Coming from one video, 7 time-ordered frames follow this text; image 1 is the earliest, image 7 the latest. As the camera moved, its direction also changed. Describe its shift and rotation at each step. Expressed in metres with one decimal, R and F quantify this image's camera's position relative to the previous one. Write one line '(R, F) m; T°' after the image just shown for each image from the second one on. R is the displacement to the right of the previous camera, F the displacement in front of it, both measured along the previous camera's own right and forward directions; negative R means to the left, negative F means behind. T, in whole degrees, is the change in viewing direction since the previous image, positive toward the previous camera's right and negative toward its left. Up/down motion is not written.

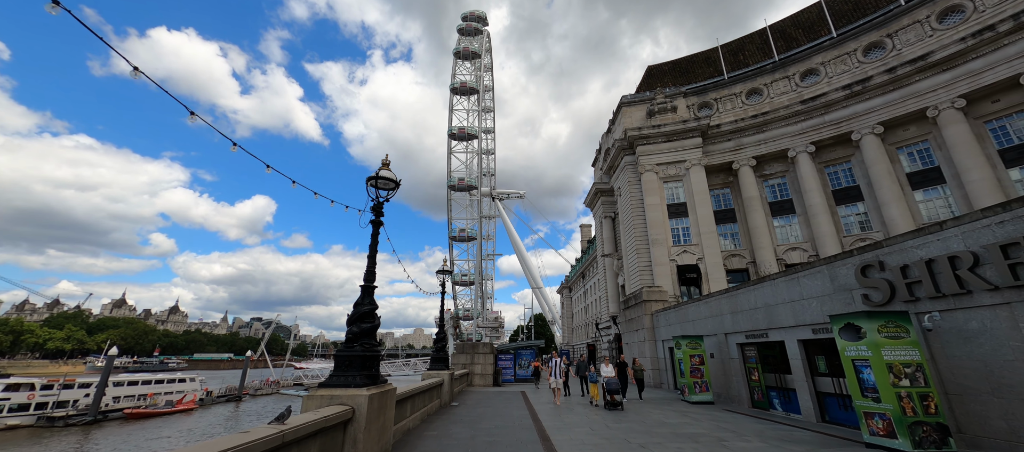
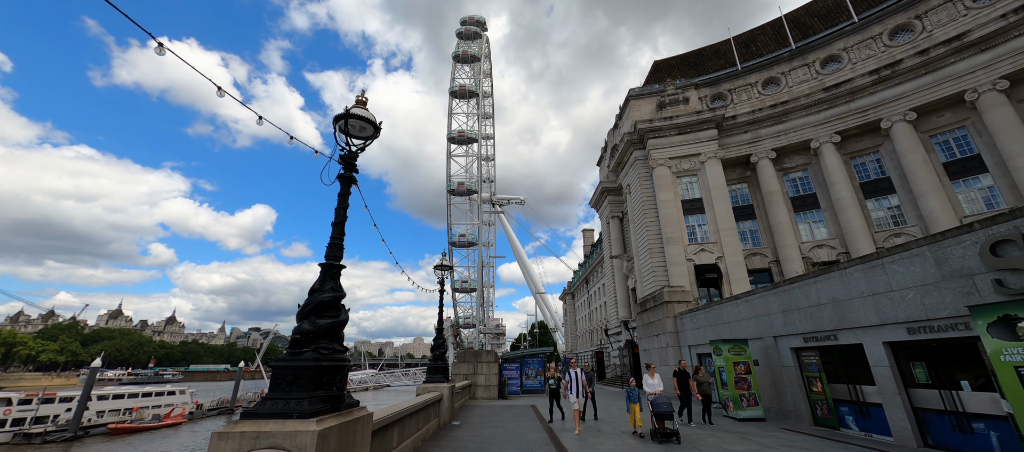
(-0.3, +2.0) m; 0°
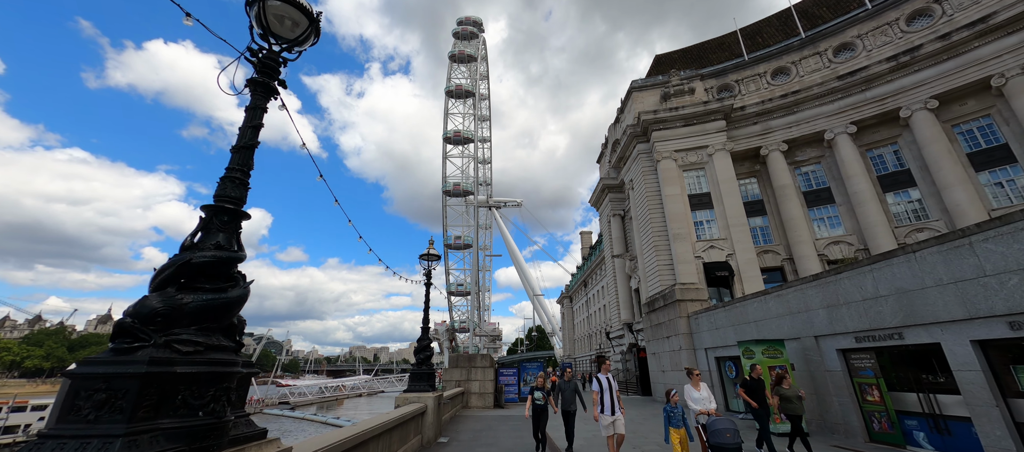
(0.0, +1.7) m; 0°
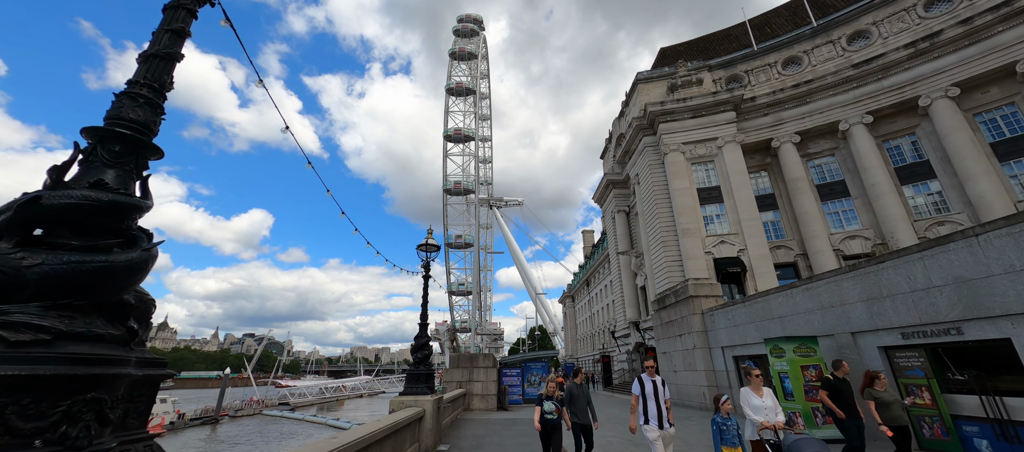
(-0.1, +0.9) m; 0°
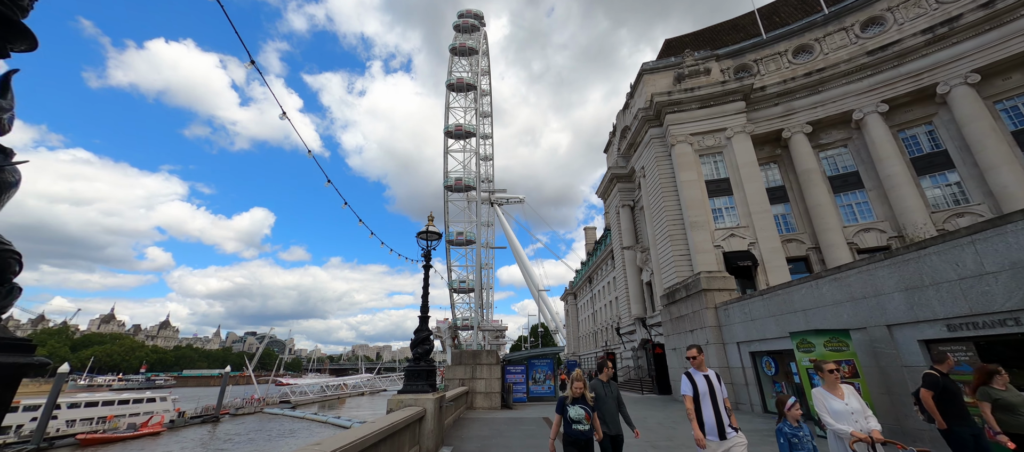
(-0.1, +0.7) m; 0°
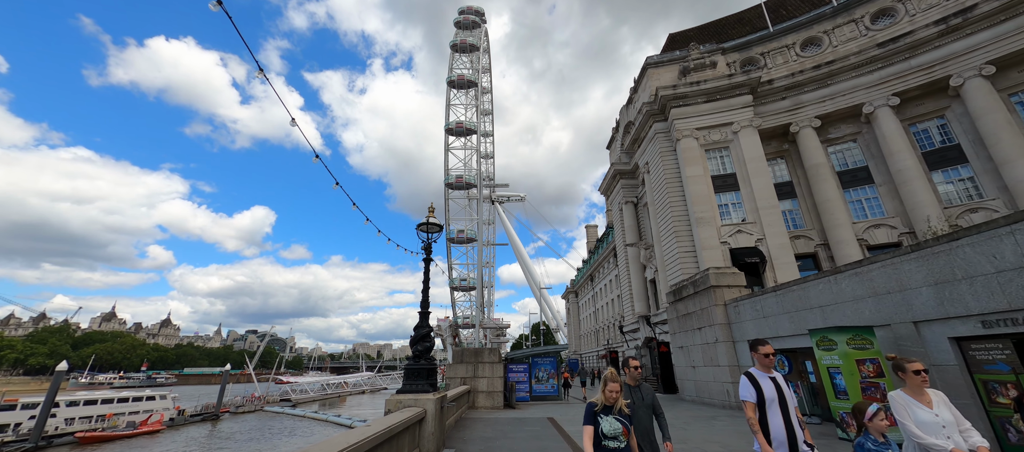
(-0.1, +0.4) m; 0°
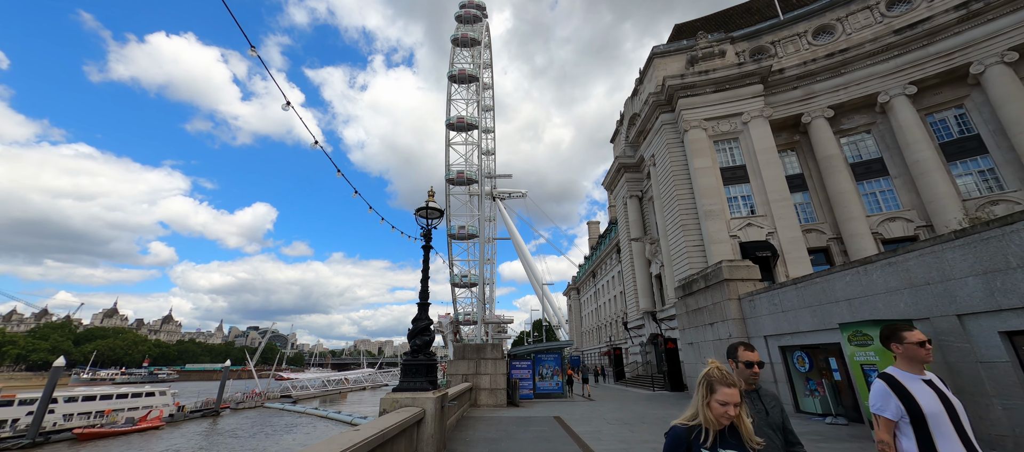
(-0.1, +0.7) m; 0°
